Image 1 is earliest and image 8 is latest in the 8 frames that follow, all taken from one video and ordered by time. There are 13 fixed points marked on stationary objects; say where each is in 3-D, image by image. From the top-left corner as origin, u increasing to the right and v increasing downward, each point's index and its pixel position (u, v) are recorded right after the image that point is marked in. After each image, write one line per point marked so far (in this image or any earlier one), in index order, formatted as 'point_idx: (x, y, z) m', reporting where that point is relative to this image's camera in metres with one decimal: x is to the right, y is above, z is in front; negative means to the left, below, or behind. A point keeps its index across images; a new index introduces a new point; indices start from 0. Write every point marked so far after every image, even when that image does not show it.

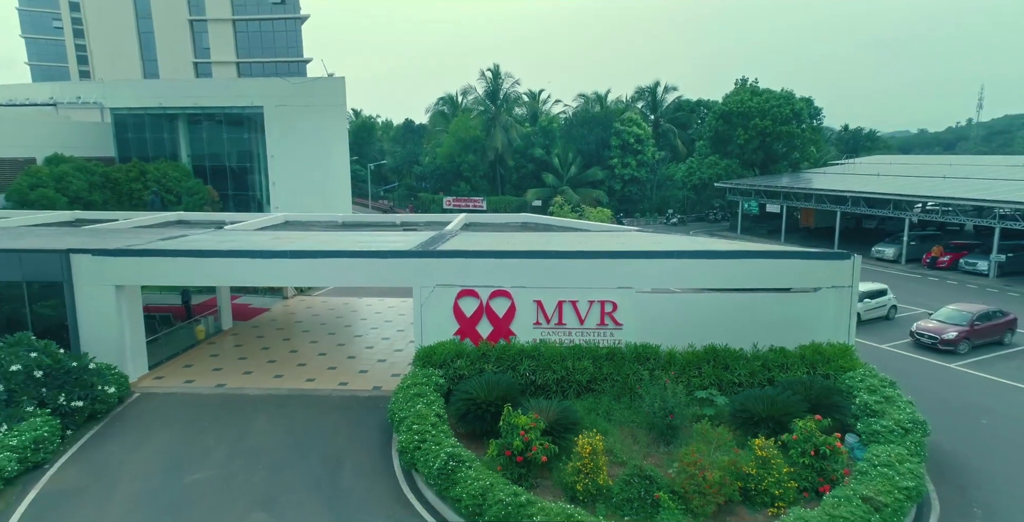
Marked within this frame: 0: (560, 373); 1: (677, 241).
0: (+0.8, -1.8, +9.7) m
1: (+3.5, +0.4, +12.4) m
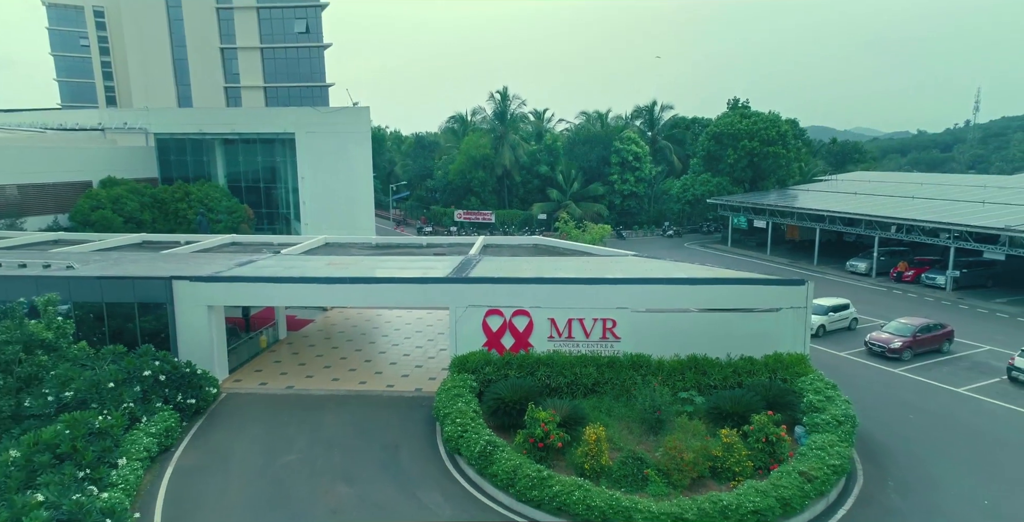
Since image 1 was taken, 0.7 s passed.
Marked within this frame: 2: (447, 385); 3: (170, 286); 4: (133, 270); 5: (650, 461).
0: (+1.2, -2.4, +12.0) m
1: (+3.9, -0.2, +14.7) m
2: (-1.3, -2.5, +12.0) m
3: (-7.3, -0.6, +12.8) m
4: (-8.7, -0.2, +13.8) m
5: (+2.3, -3.3, +9.7) m
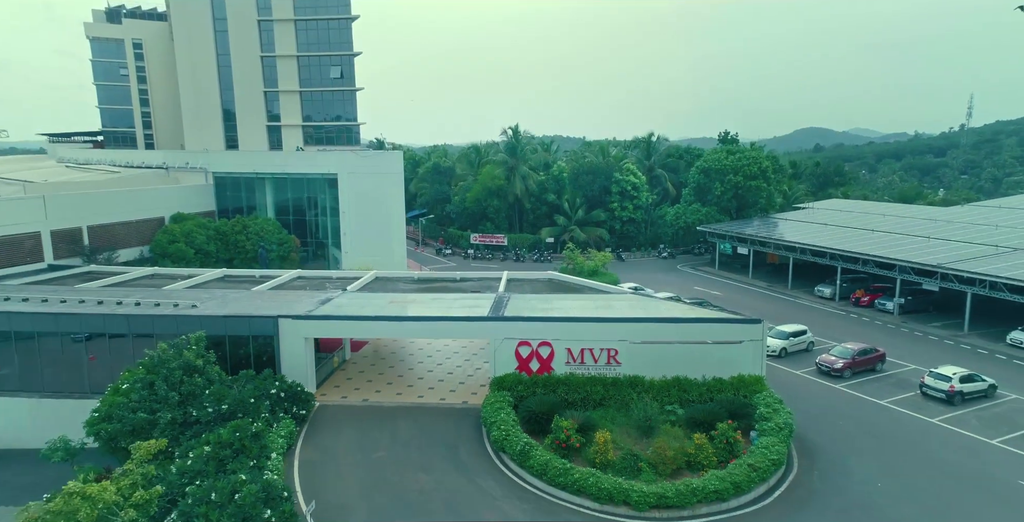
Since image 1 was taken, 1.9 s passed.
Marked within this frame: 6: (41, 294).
0: (+1.9, -3.6, +15.9) m
1: (+4.6, -1.4, +18.6) m
2: (-0.5, -3.7, +15.8) m
3: (-6.6, -1.7, +16.6) m
4: (-8.0, -1.4, +17.7) m
5: (+3.0, -4.5, +13.5) m
6: (-15.2, -1.1, +19.3) m
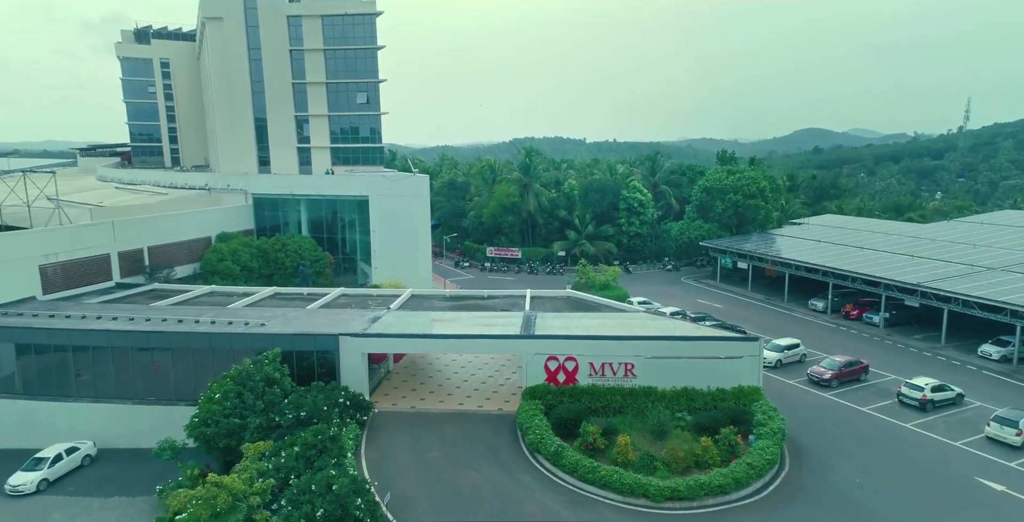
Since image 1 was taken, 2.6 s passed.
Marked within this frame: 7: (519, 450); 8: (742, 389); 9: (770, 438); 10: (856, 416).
0: (+2.9, -4.4, +18.4) m
1: (+5.5, -2.2, +21.1) m
2: (+0.4, -4.5, +18.3) m
3: (-5.6, -2.6, +19.1) m
4: (-7.0, -2.2, +20.1) m
5: (+4.0, -5.3, +16.0) m
6: (-14.3, -1.9, +21.7) m
7: (+0.2, -5.5, +17.2) m
8: (+7.3, -4.1, +18.8) m
9: (+7.2, -5.0, +16.6) m
10: (+11.3, -5.1, +19.4) m
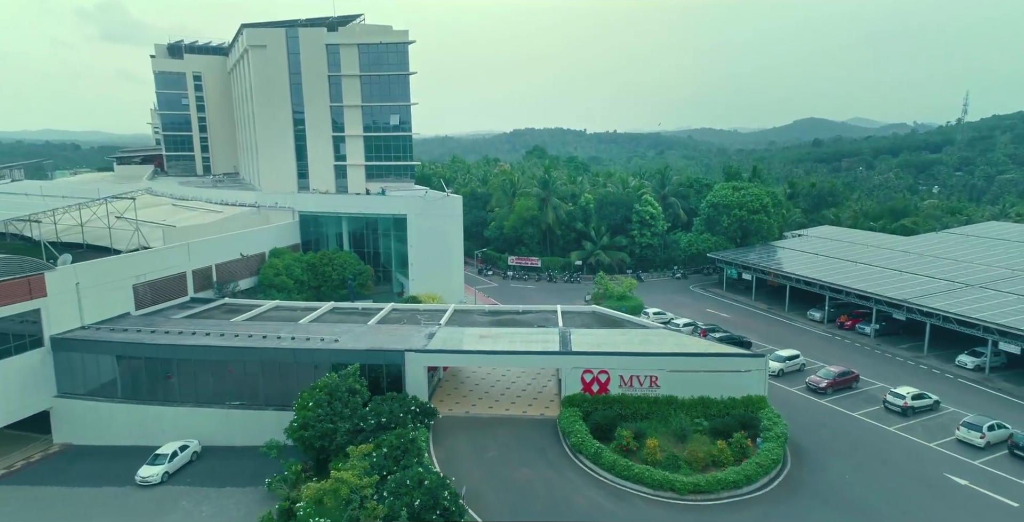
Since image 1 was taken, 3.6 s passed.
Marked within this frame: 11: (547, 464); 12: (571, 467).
0: (+4.4, -5.4, +21.6) m
1: (+7.1, -3.2, +24.2) m
2: (+2.0, -5.5, +21.5) m
3: (-4.1, -3.6, +22.2) m
4: (-5.5, -3.2, +23.3) m
5: (+5.5, -6.4, +19.2) m
6: (-12.7, -2.8, +24.8) m
7: (+1.8, -6.5, +20.4) m
8: (+8.9, -5.1, +22.0) m
9: (+8.8, -6.0, +19.8) m
10: (+12.8, -6.1, +22.6) m
11: (+1.1, -6.8, +19.7) m
12: (+1.9, -6.8, +19.5) m
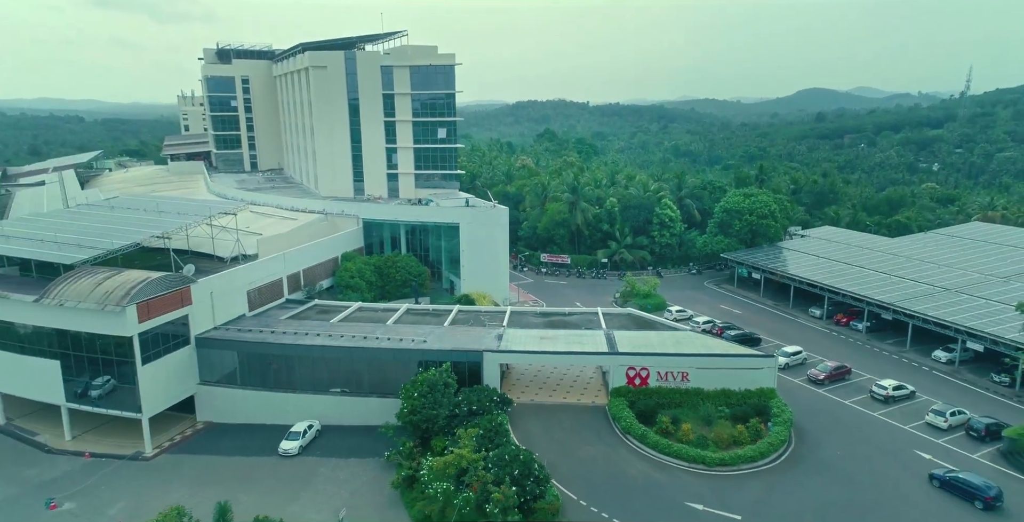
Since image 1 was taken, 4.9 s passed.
0: (+7.1, -6.3, +26.9) m
1: (+9.8, -3.9, +29.5) m
2: (+4.6, -6.4, +26.8) m
3: (-1.4, -4.4, +27.5) m
4: (-2.8, -4.0, +28.5) m
5: (+8.2, -7.3, +24.6) m
6: (-10.0, -3.5, +30.0) m
7: (+4.4, -7.4, +25.8) m
8: (+11.5, -5.9, +27.3) m
9: (+11.5, -7.0, +25.1) m
10: (+15.5, -6.9, +28.0) m
11: (+3.8, -7.7, +25.1) m
12: (+4.6, -7.7, +24.9) m
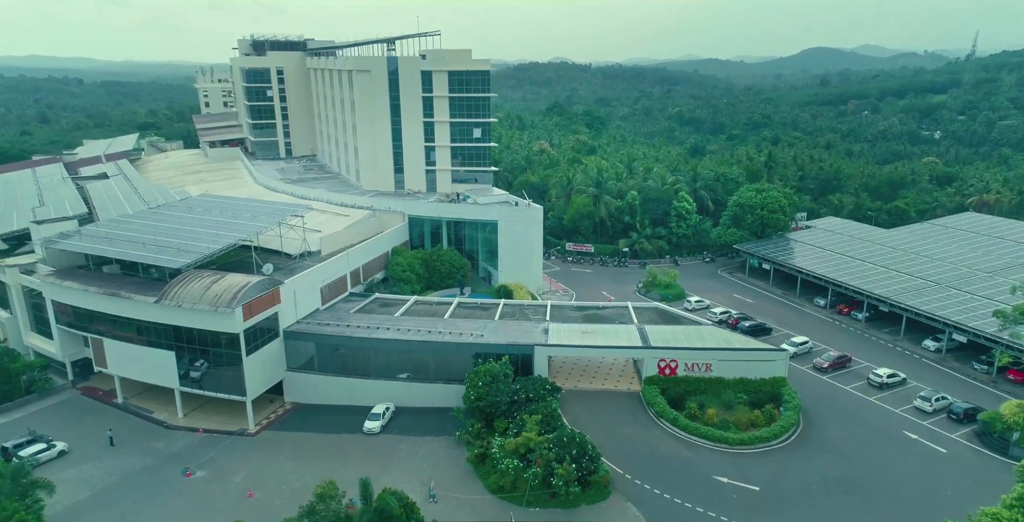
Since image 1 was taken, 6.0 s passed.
0: (+9.6, -6.6, +31.3) m
1: (+12.3, -4.1, +33.8) m
2: (+7.2, -6.8, +31.3) m
3: (+1.1, -4.7, +31.8) m
4: (-0.3, -4.2, +32.7) m
5: (+10.7, -7.8, +29.1) m
6: (-7.5, -3.6, +34.2) m
7: (+7.0, -7.9, +30.4) m
8: (+14.1, -6.3, +31.7) m
9: (+14.0, -7.4, +29.6) m
10: (+18.0, -7.2, +32.5) m
11: (+6.4, -8.2, +29.6) m
12: (+7.1, -8.2, +29.5) m
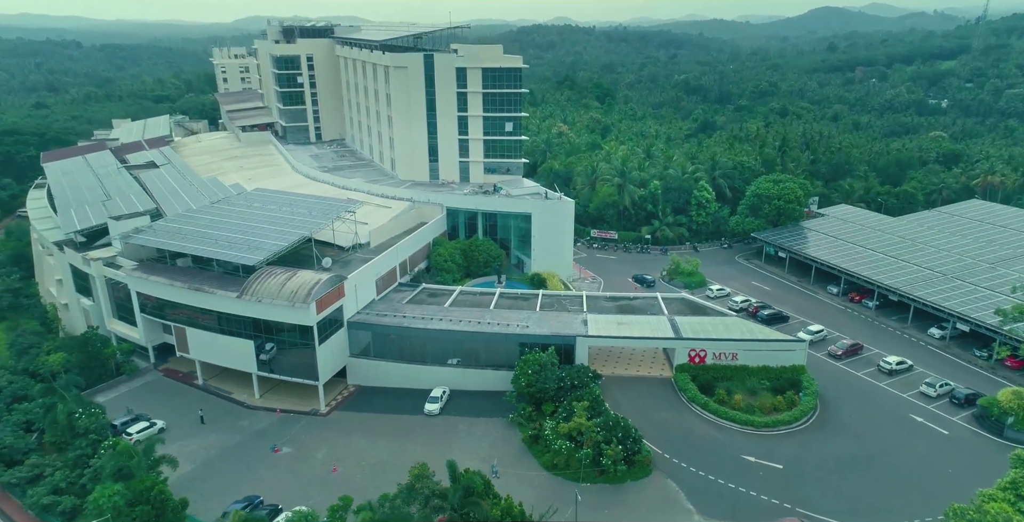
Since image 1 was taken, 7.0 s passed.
0: (+12.2, -6.6, +34.7) m
1: (+14.9, -3.9, +36.9) m
2: (+9.8, -6.7, +34.6) m
3: (+3.7, -4.6, +35.0) m
4: (+2.3, -4.0, +35.9) m
5: (+13.3, -7.9, +32.5) m
6: (-4.9, -3.4, +37.3) m
7: (+9.6, -7.9, +33.7) m
8: (+16.7, -6.2, +35.0) m
9: (+16.6, -7.5, +33.0) m
10: (+20.6, -7.1, +35.8) m
11: (+9.0, -8.2, +33.1) m
12: (+9.7, -8.3, +32.9) m
